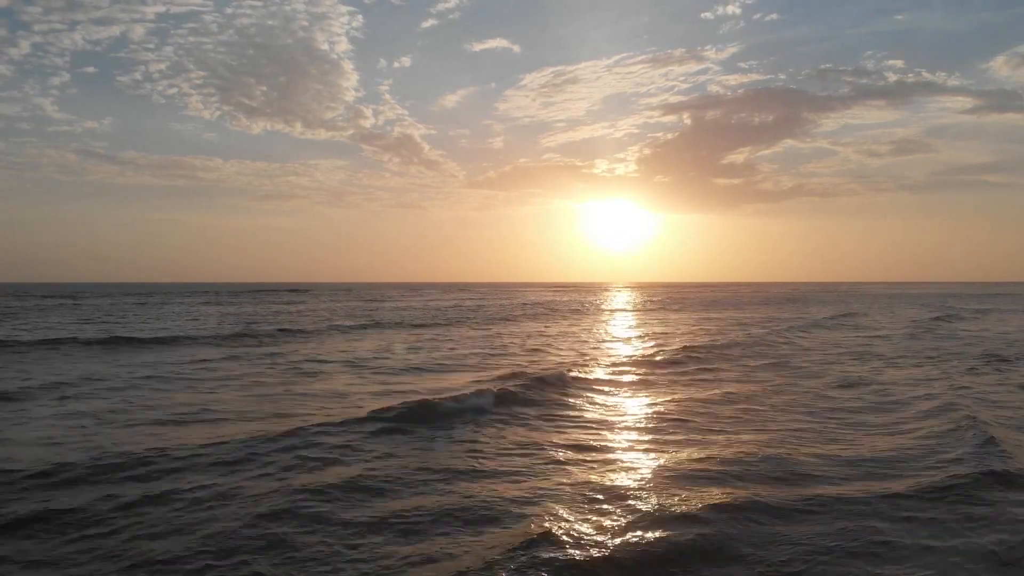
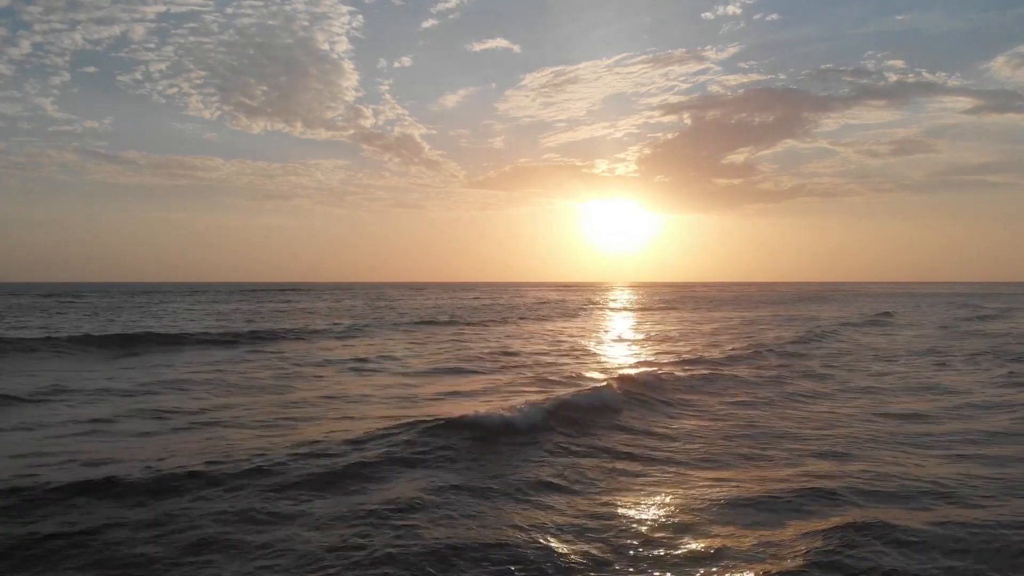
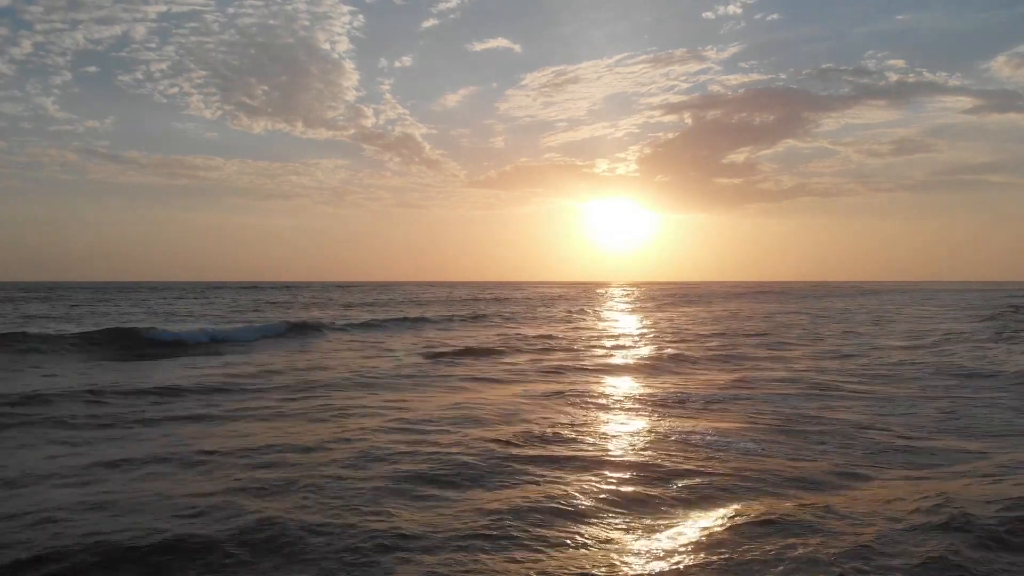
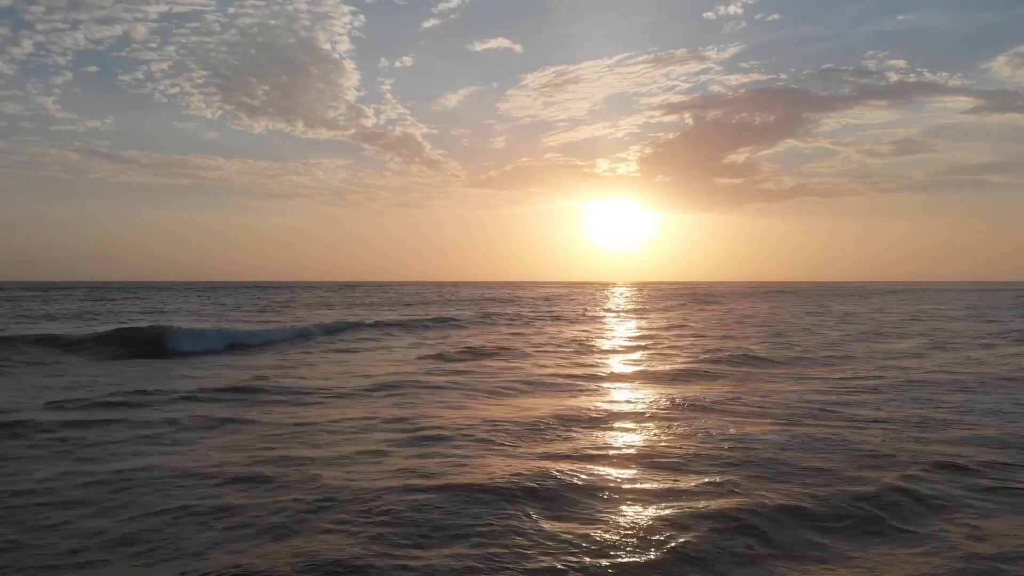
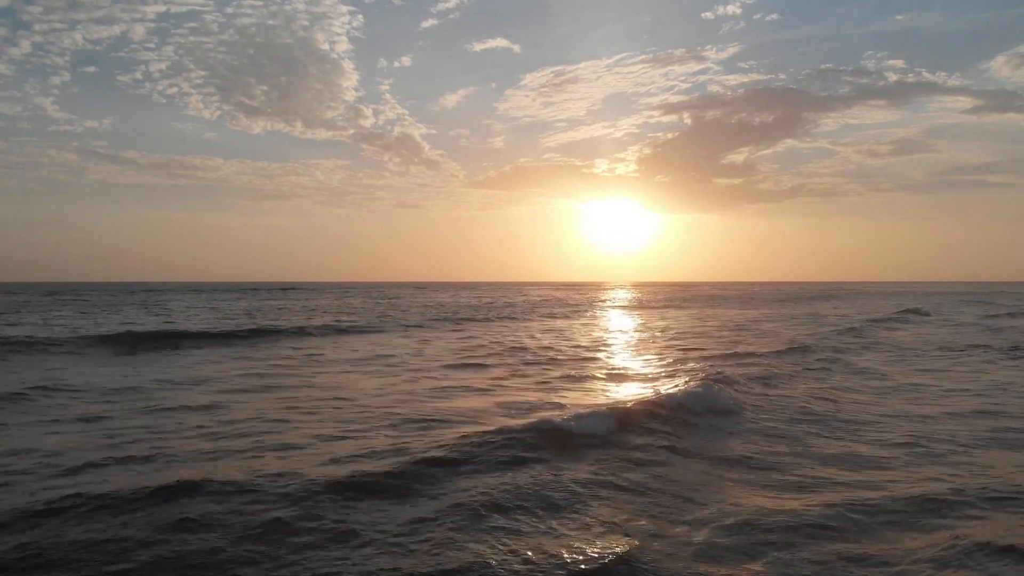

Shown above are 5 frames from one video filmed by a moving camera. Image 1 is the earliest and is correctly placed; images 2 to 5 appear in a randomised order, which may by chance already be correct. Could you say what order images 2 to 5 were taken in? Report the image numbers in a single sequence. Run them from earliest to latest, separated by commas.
2, 5, 3, 4
